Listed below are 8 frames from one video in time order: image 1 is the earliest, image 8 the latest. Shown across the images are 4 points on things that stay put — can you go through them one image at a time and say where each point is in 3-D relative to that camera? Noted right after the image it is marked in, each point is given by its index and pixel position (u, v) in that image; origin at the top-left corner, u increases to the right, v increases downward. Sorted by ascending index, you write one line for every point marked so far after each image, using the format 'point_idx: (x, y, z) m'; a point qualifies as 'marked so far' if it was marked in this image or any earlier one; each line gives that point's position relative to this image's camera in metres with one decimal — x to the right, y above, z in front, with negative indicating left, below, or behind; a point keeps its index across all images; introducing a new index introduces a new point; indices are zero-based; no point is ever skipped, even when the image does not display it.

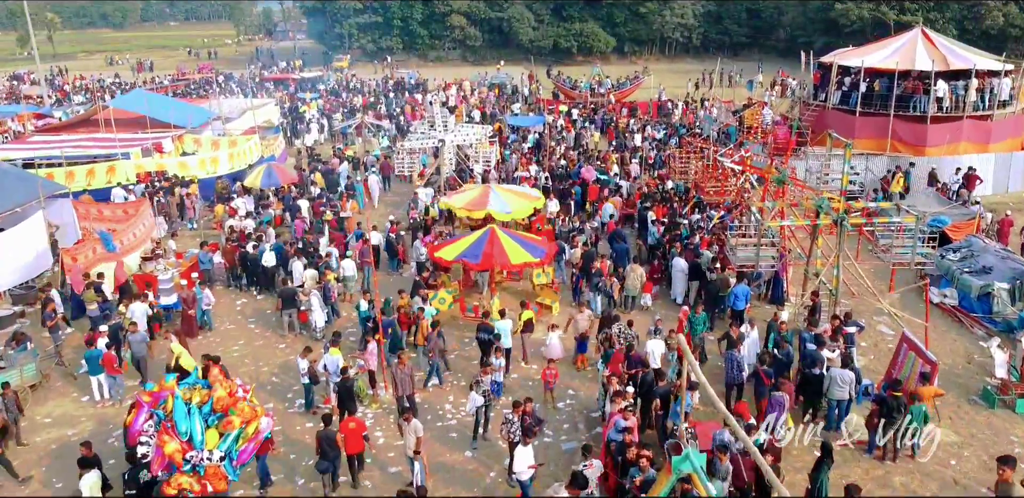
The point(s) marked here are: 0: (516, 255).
0: (+0.1, -0.1, +14.2) m
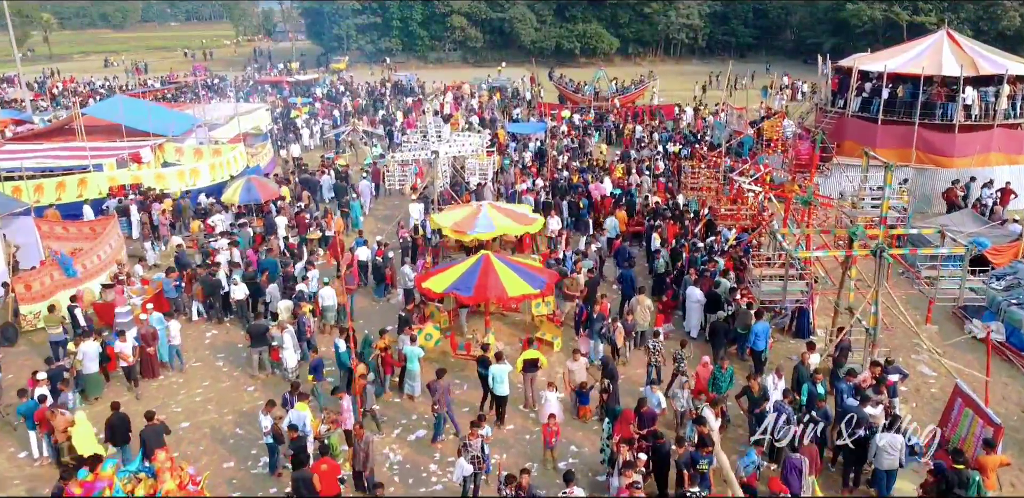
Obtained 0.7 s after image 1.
0: (0.0, -0.6, +12.7) m
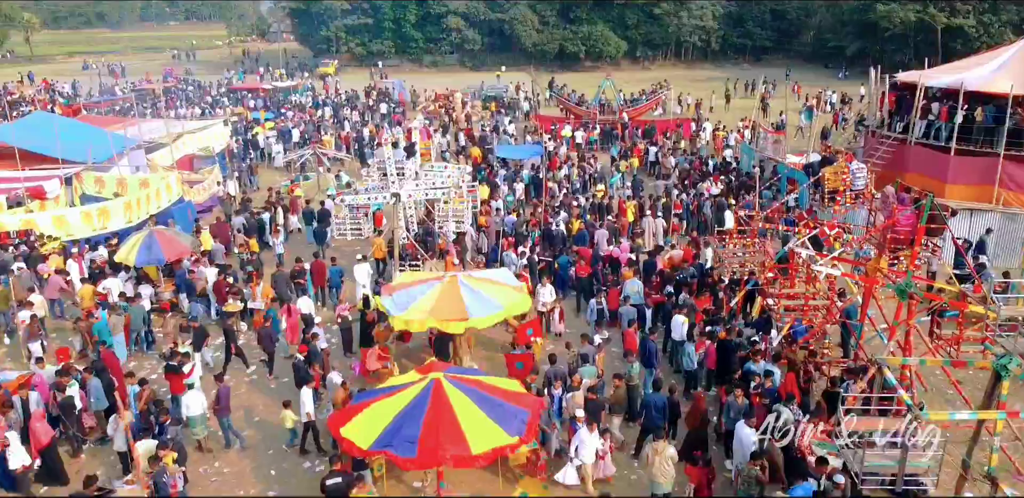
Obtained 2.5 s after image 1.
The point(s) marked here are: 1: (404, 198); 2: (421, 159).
0: (-0.4, -2.0, +8.4) m
1: (-2.1, +1.0, +15.5) m
2: (-2.1, +2.1, +18.2) m
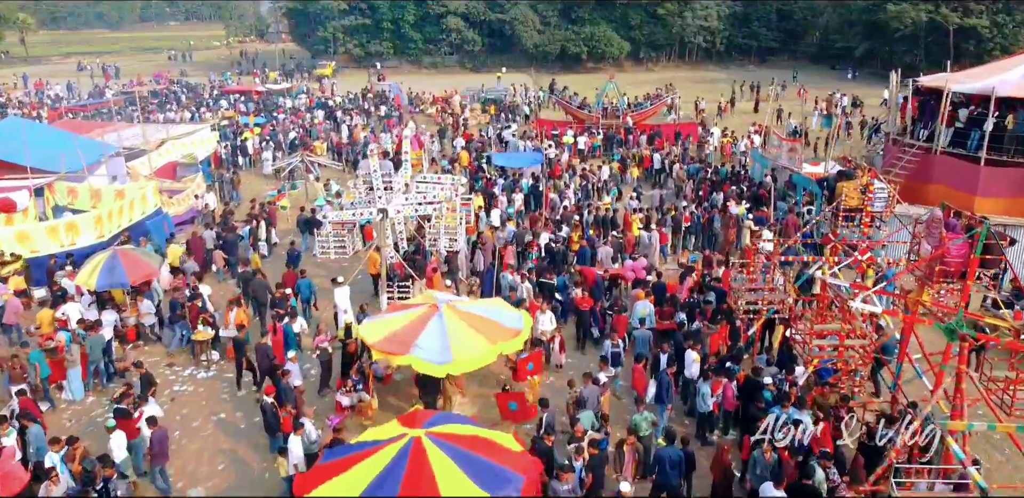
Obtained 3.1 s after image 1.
0: (-0.4, -2.3, +7.2) m
1: (-2.2, +0.6, +14.3) m
2: (-2.1, +1.7, +17.0) m
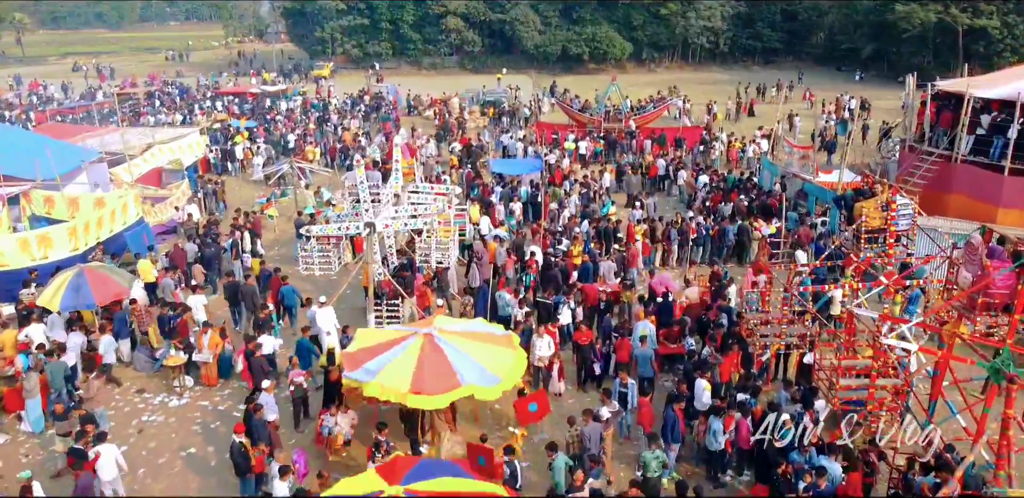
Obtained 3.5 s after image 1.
0: (-0.5, -2.6, +6.3) m
1: (-2.3, +0.3, +13.4) m
2: (-2.2, +1.4, +16.1) m
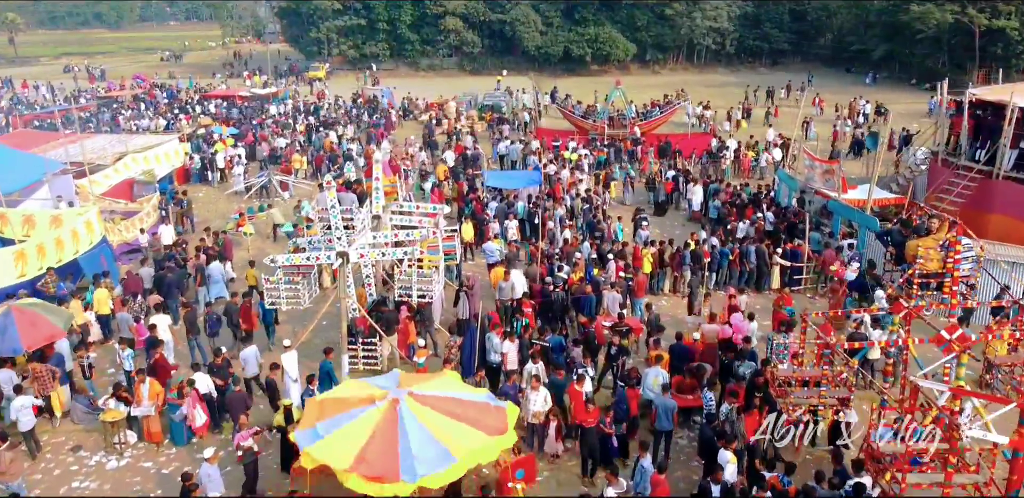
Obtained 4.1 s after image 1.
0: (-0.7, -3.1, +4.7) m
1: (-2.4, -0.2, +11.8) m
2: (-2.3, +0.9, +14.5) m
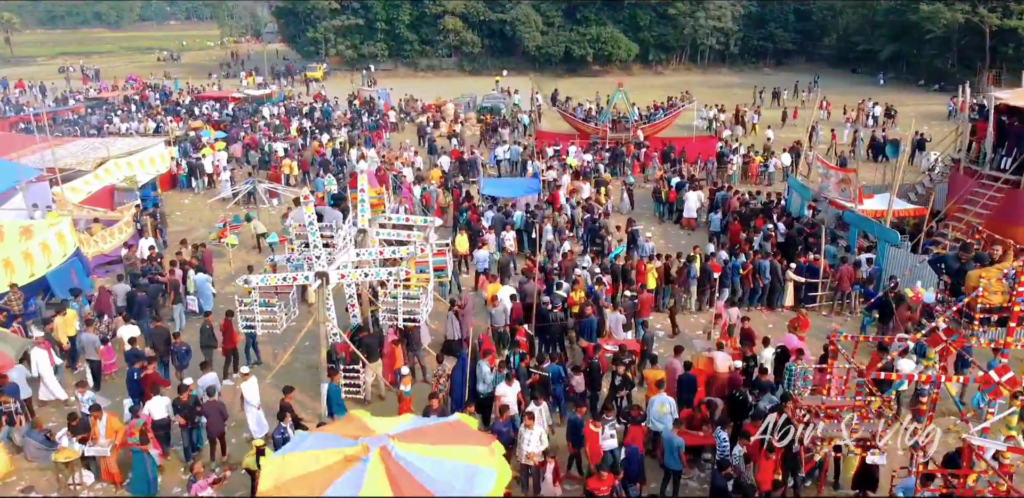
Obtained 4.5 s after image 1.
0: (-0.8, -3.4, +3.7) m
1: (-2.4, -0.4, +10.9) m
2: (-2.4, +0.7, +13.5) m
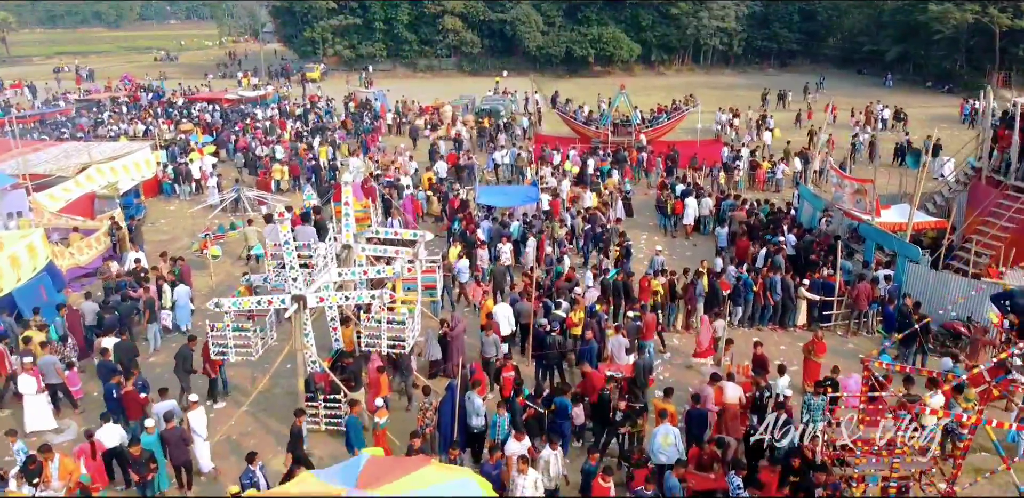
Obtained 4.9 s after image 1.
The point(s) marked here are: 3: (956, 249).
0: (-0.9, -3.7, +2.9) m
1: (-2.5, -0.7, +10.0) m
2: (-2.4, +0.4, +12.7) m
3: (+8.3, 0.0, +14.7) m
